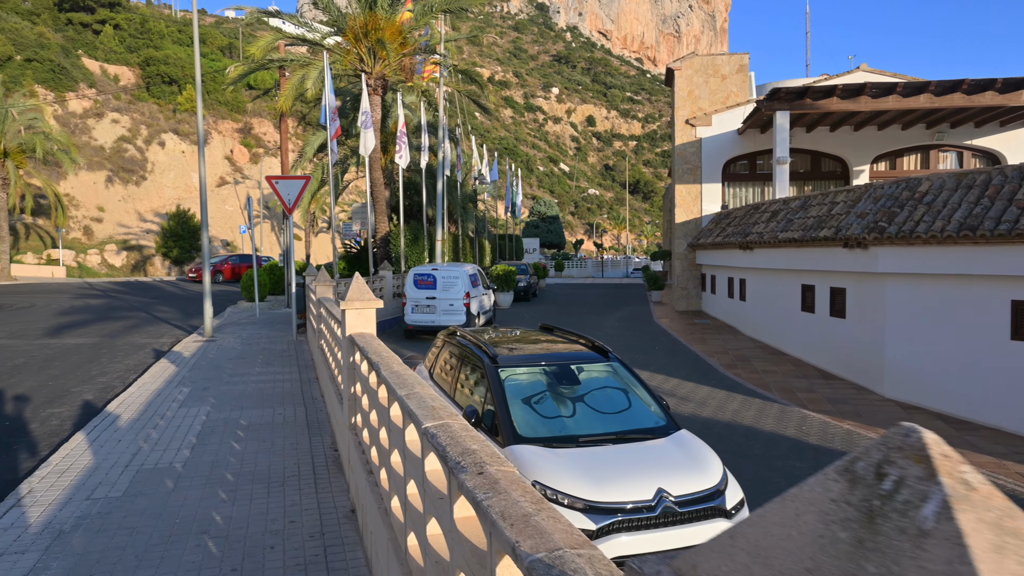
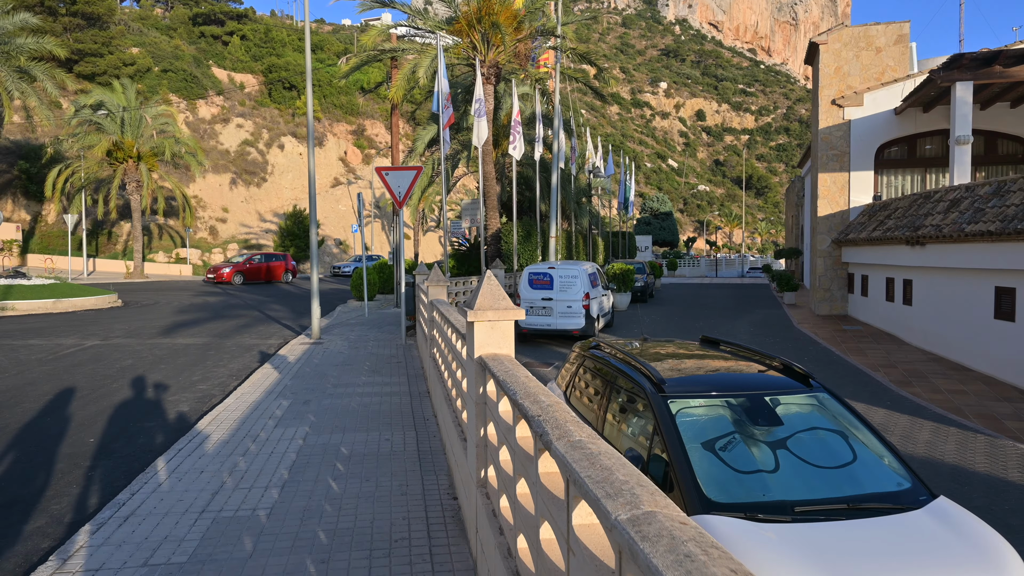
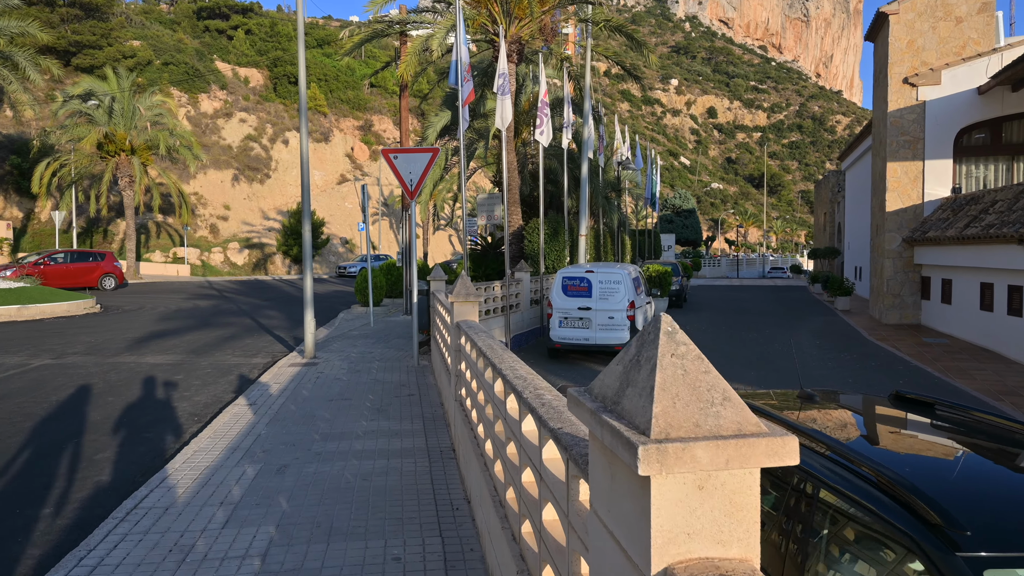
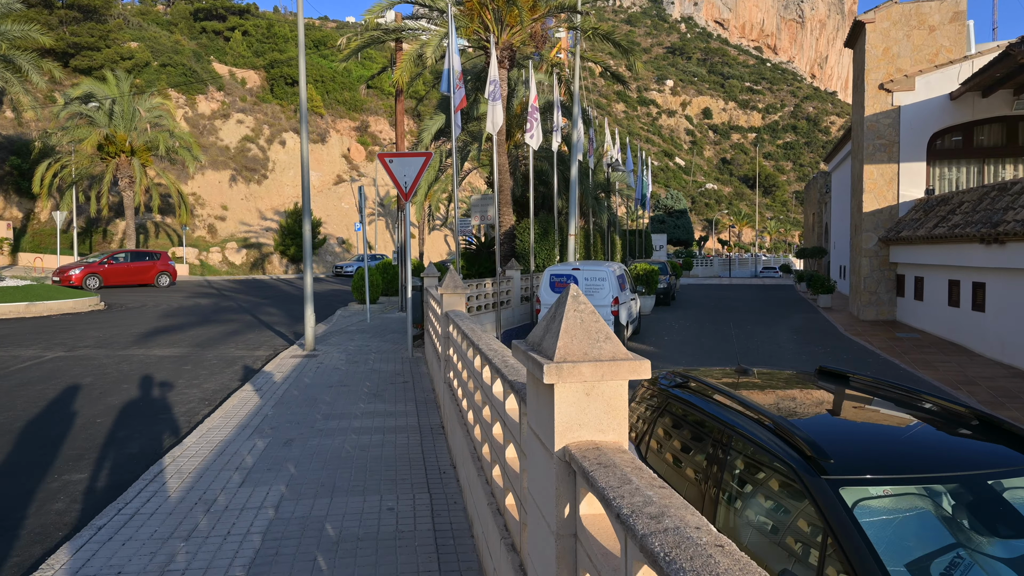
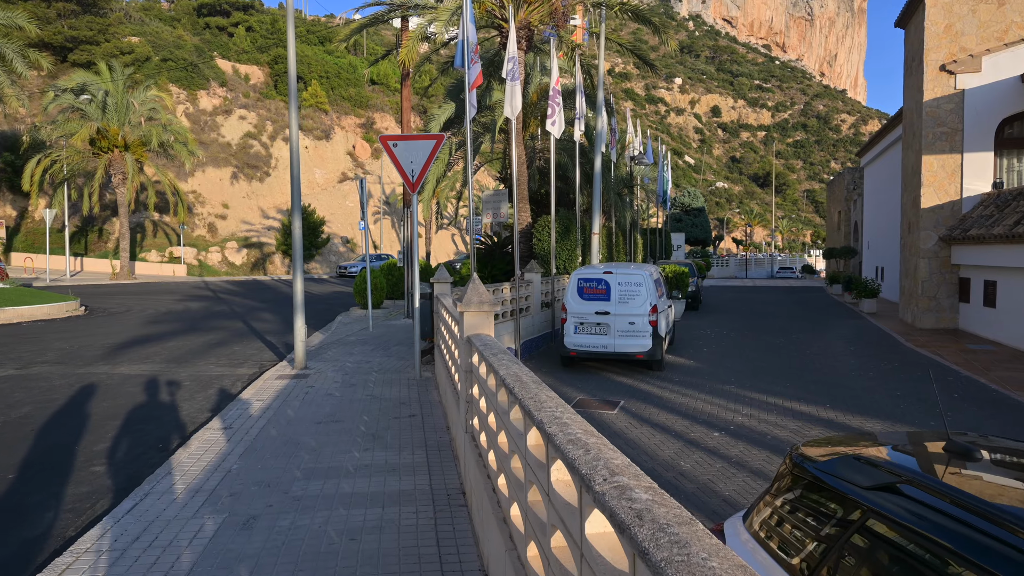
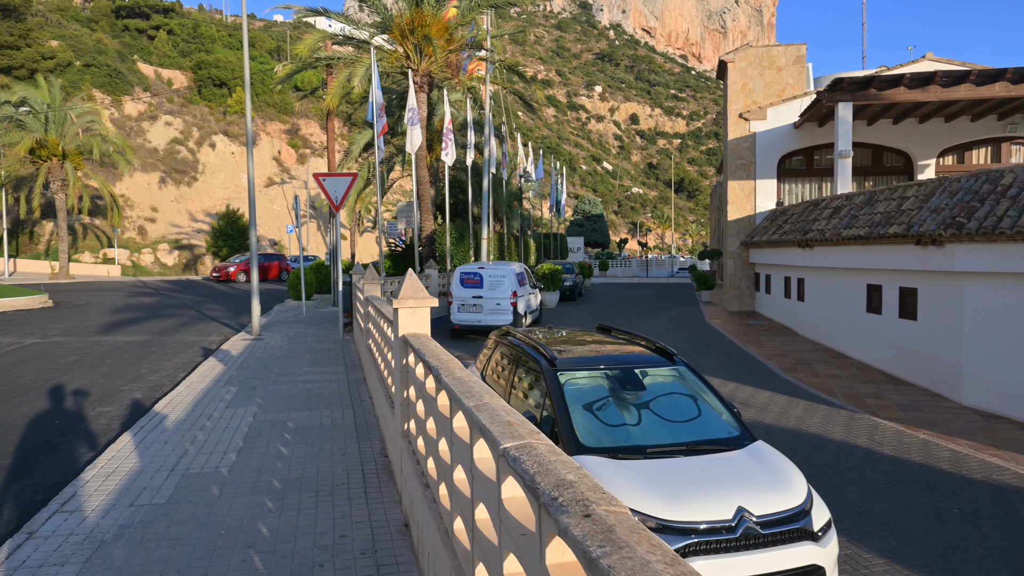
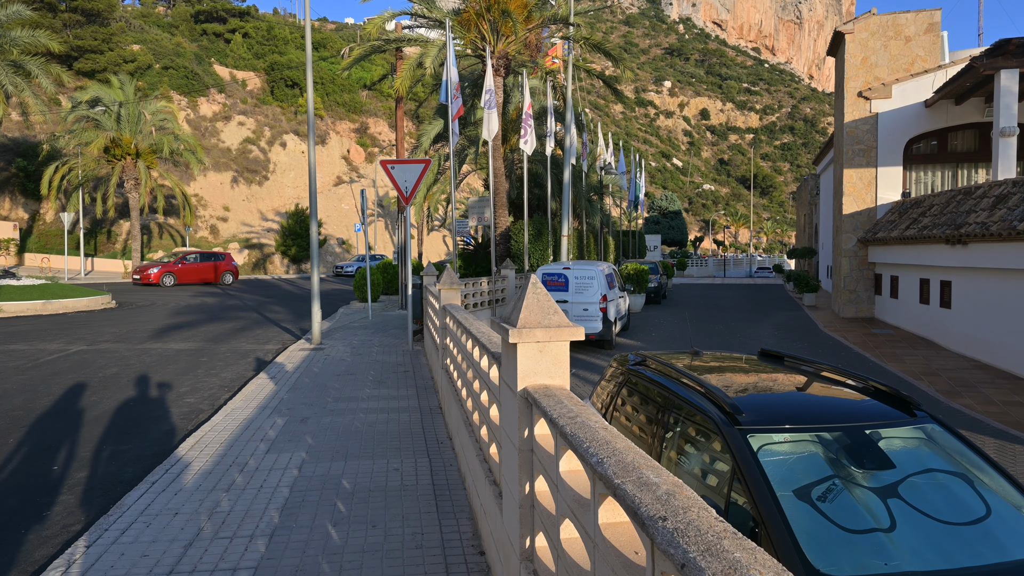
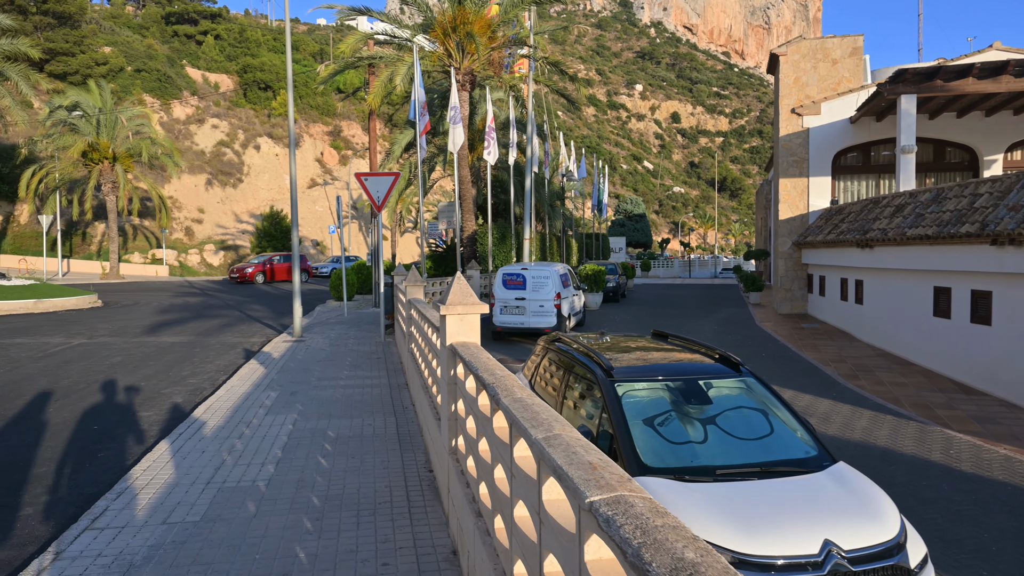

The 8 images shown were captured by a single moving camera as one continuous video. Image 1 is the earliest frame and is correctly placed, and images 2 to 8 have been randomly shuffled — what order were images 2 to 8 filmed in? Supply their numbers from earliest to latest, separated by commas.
6, 8, 2, 7, 4, 3, 5
